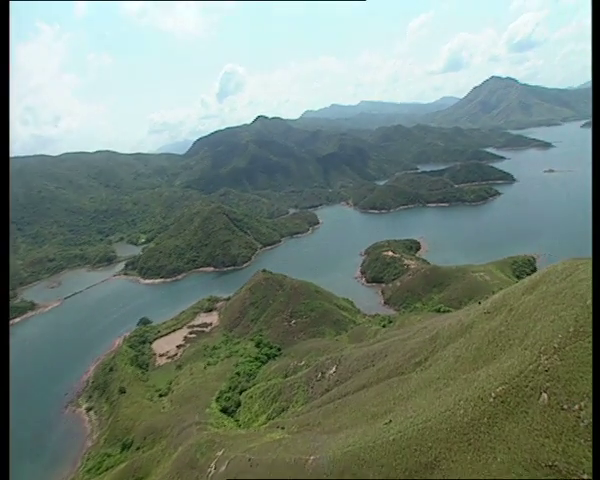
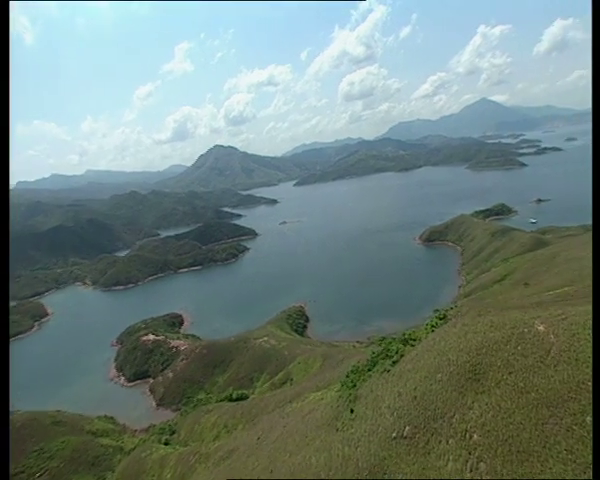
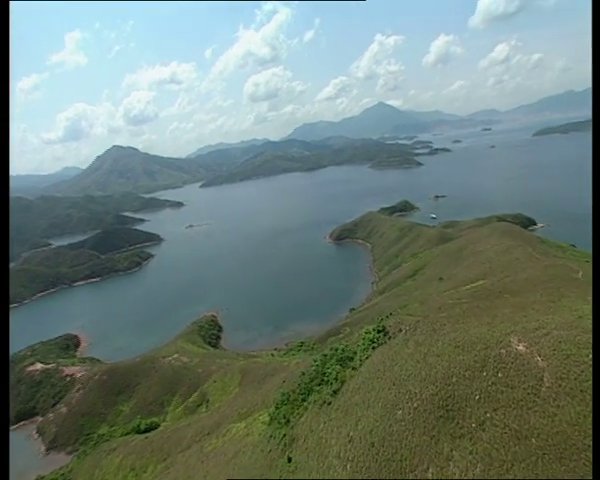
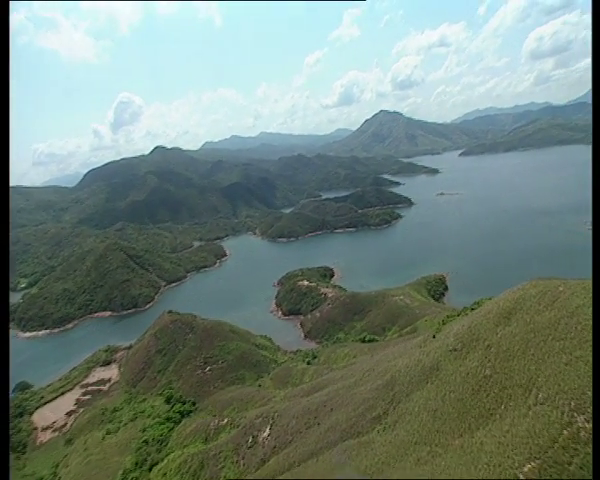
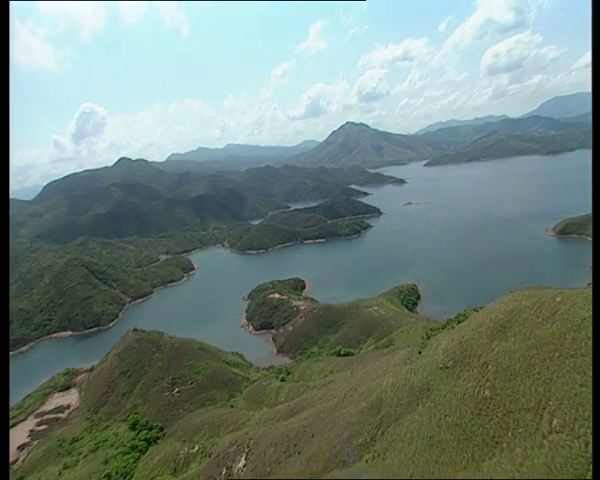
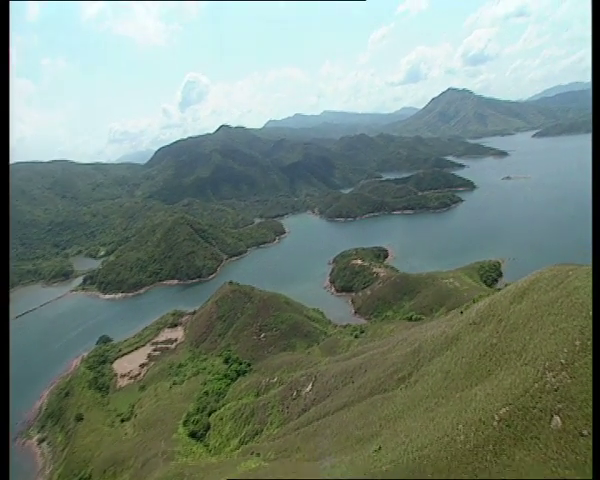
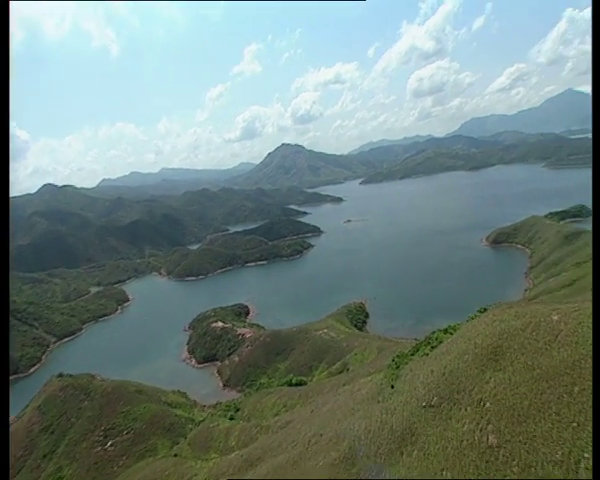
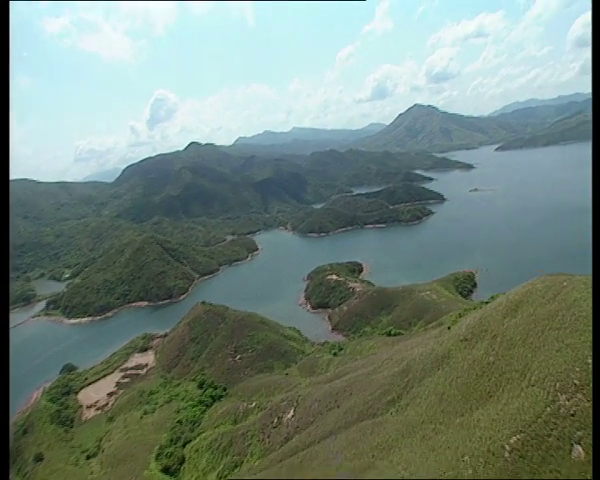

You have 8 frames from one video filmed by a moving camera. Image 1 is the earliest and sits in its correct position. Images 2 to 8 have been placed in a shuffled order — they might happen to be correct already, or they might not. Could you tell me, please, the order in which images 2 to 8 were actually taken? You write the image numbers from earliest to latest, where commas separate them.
6, 8, 4, 5, 7, 2, 3
